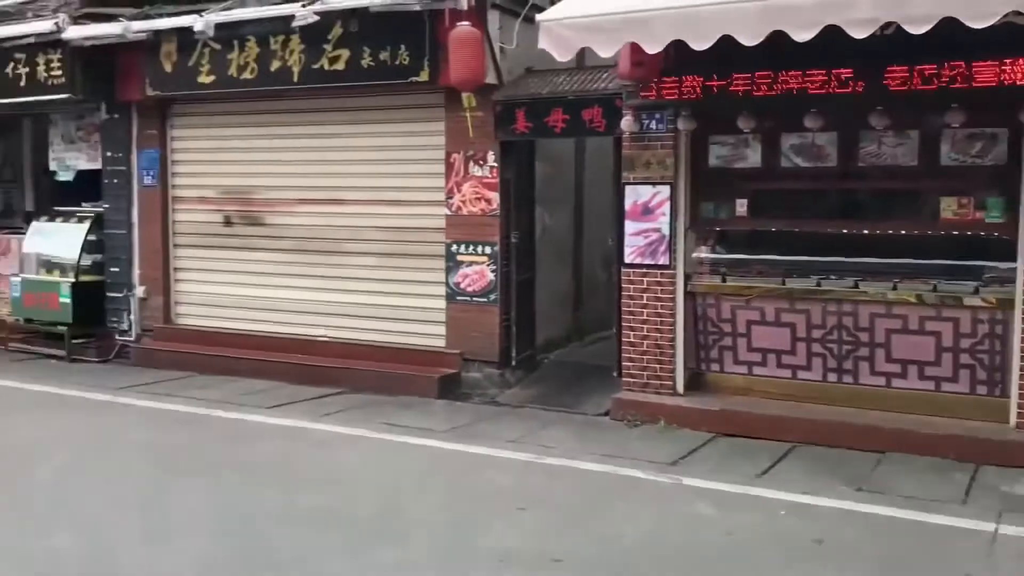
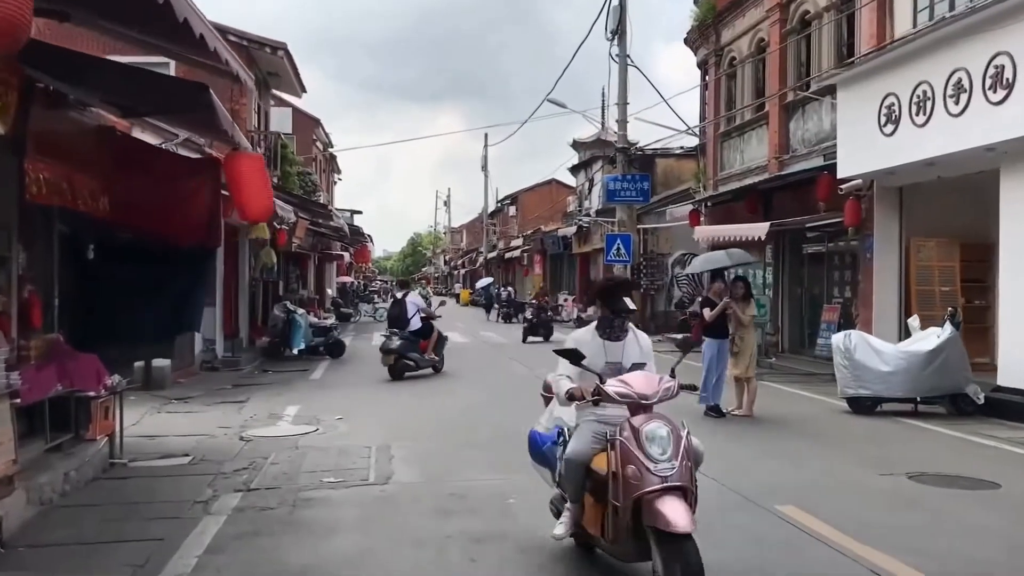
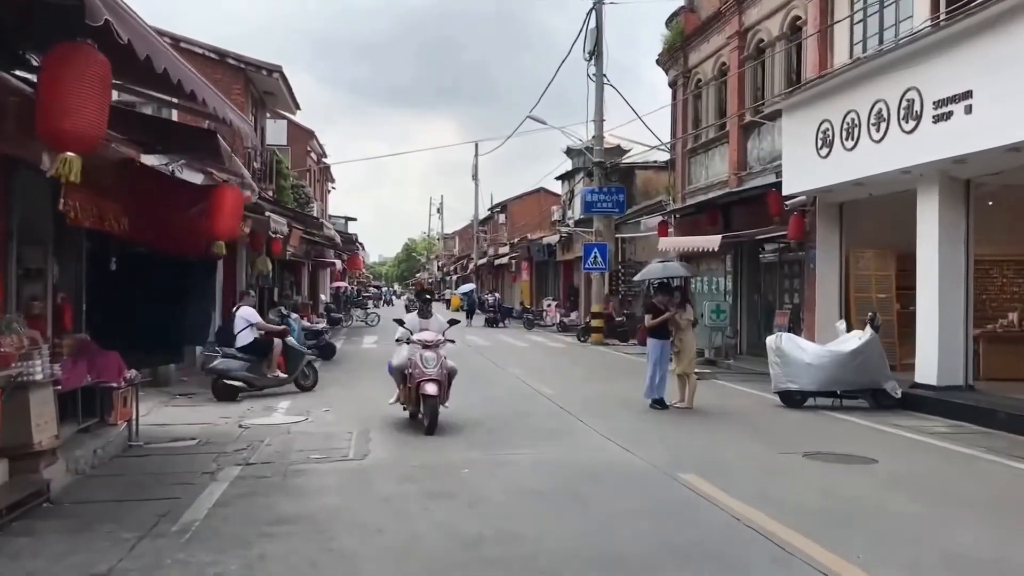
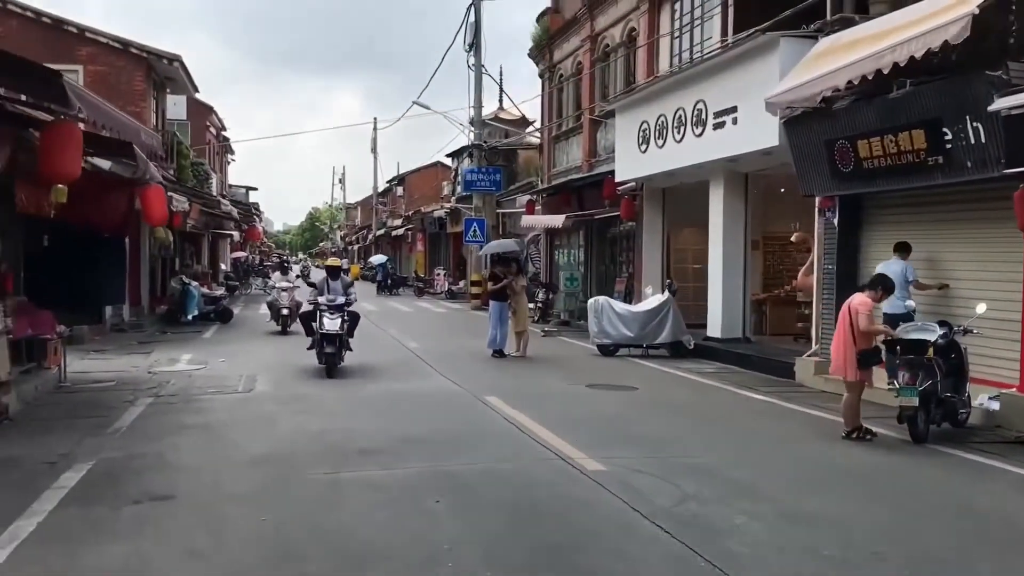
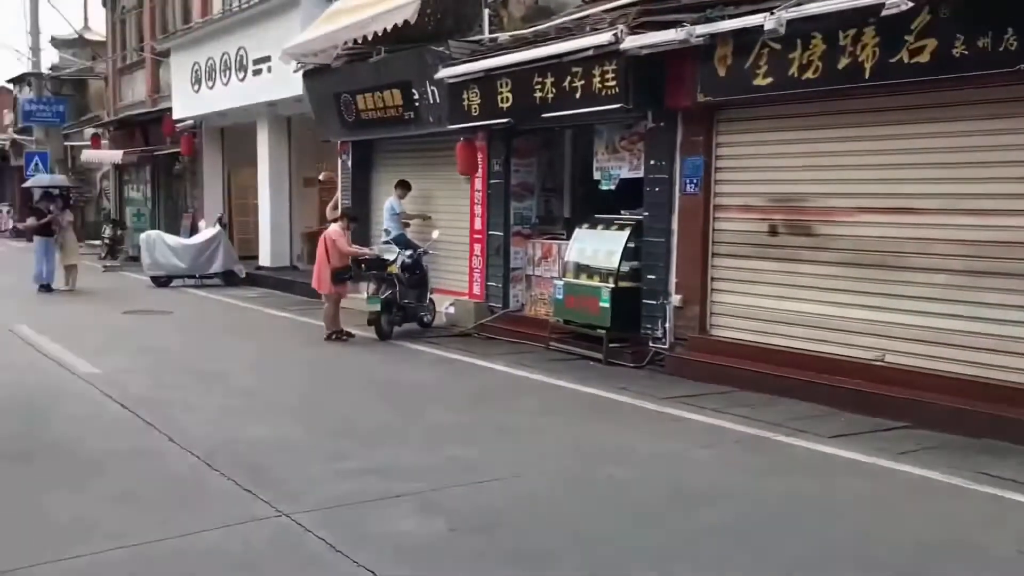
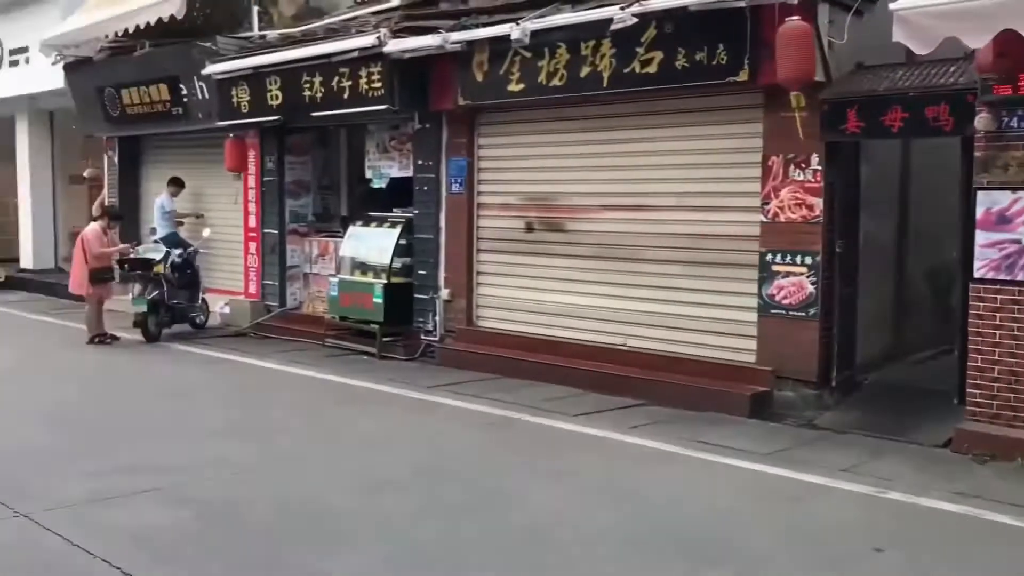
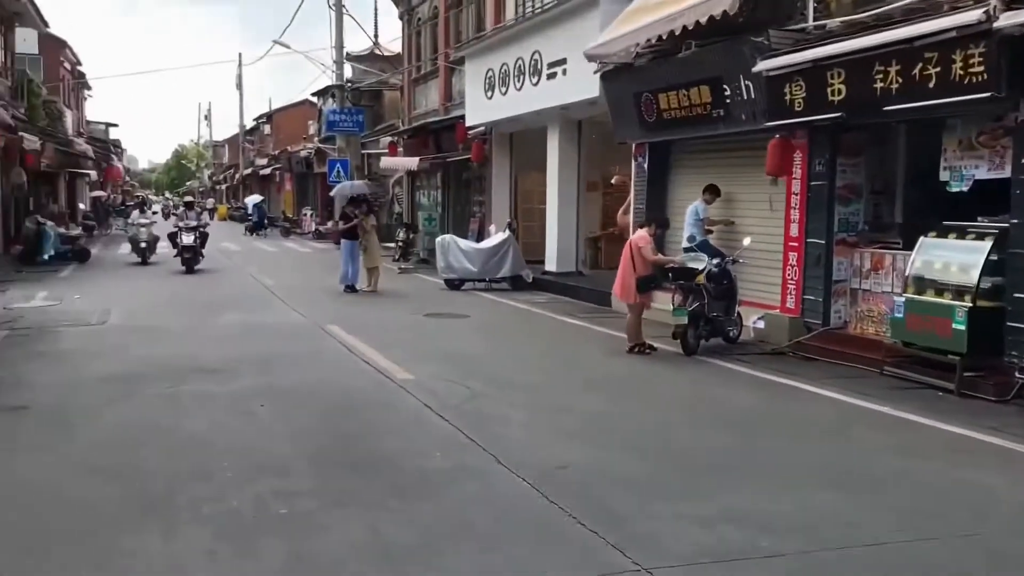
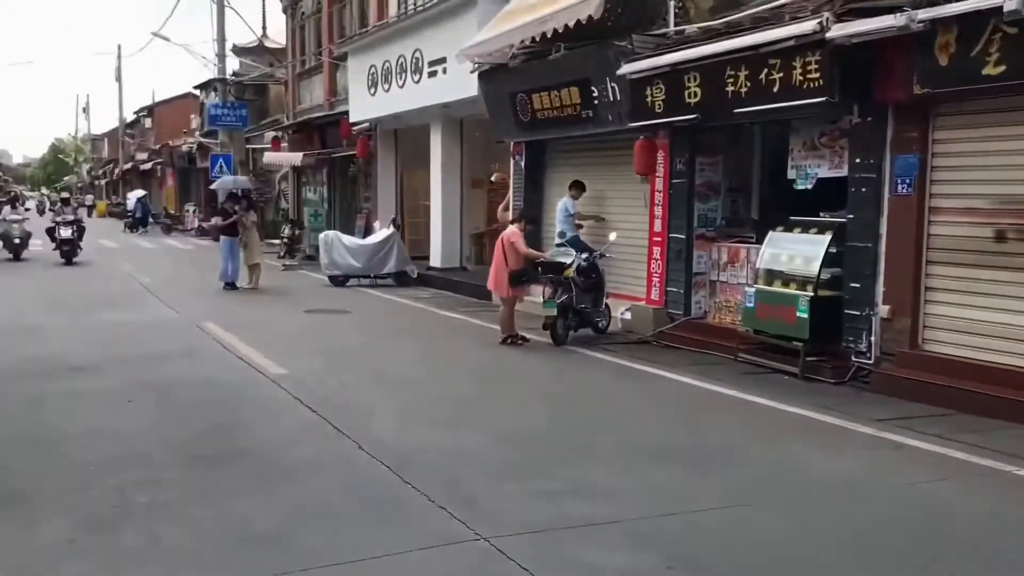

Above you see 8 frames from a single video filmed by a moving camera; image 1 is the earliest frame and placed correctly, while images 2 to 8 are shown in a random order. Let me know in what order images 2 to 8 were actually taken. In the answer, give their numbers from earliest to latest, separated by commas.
6, 5, 8, 7, 4, 3, 2
